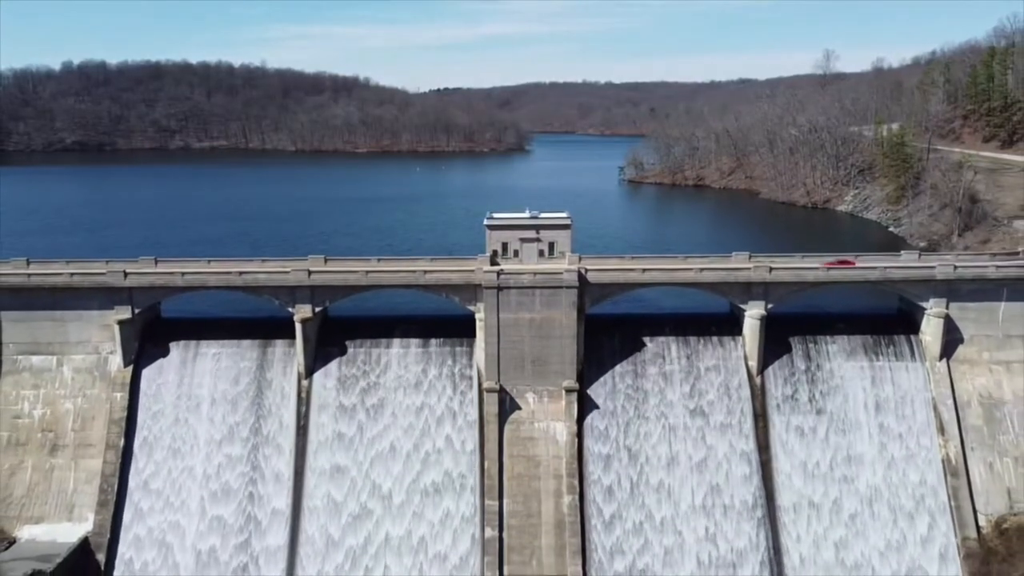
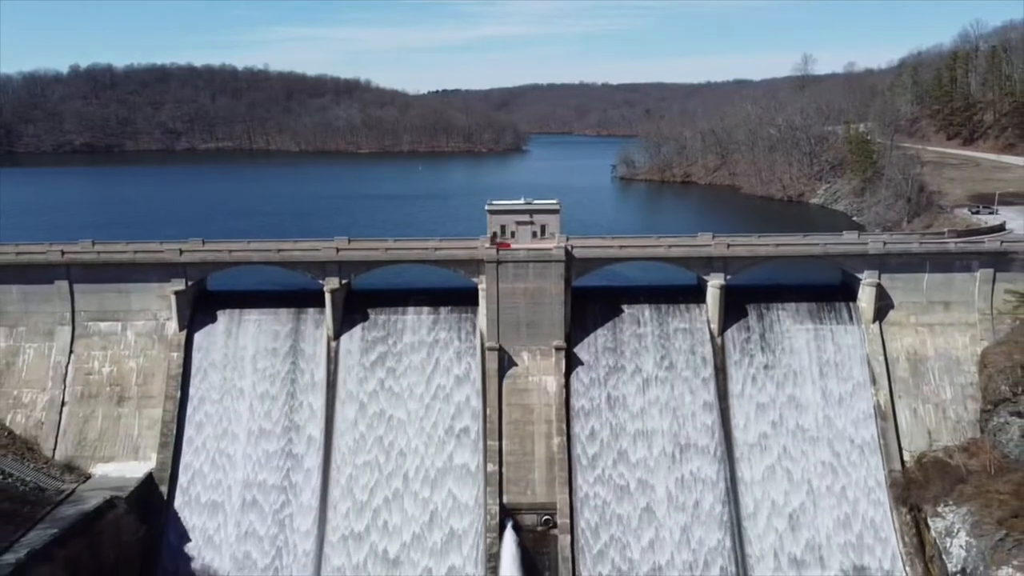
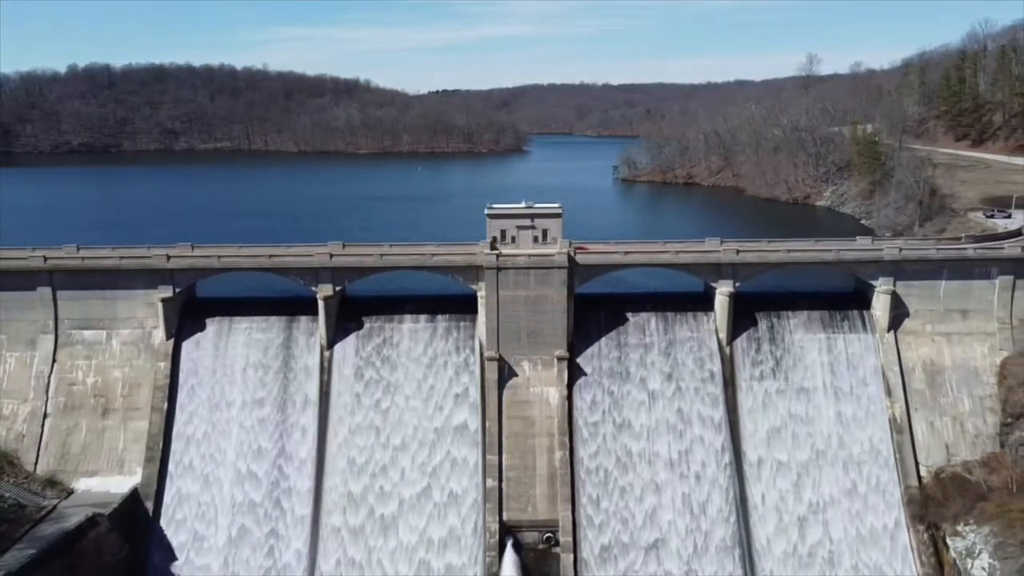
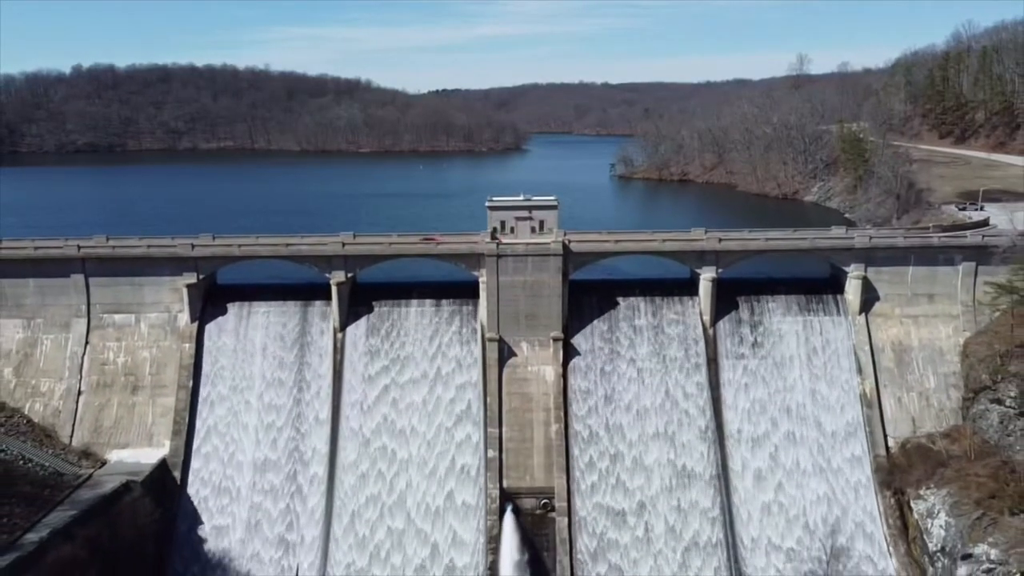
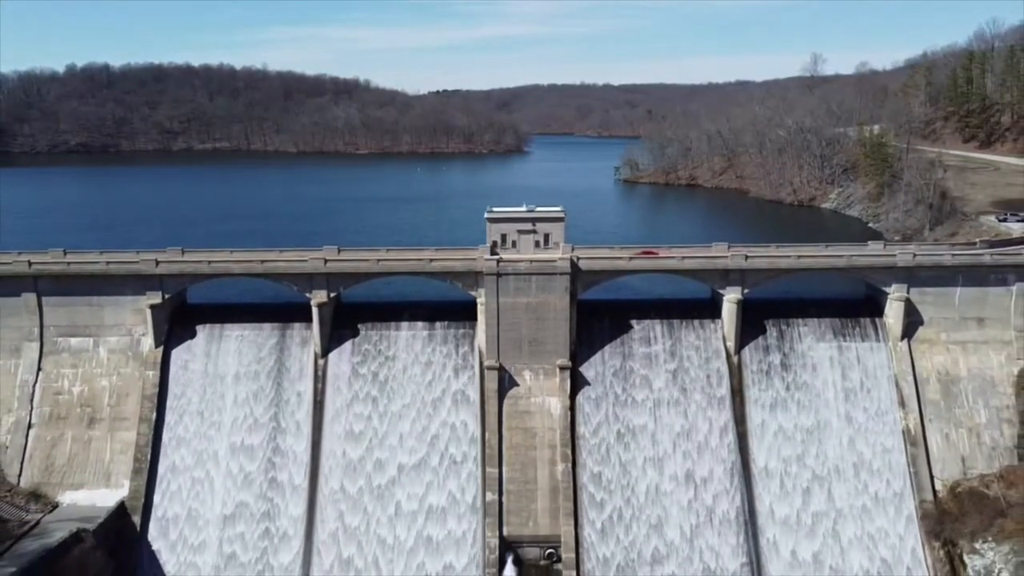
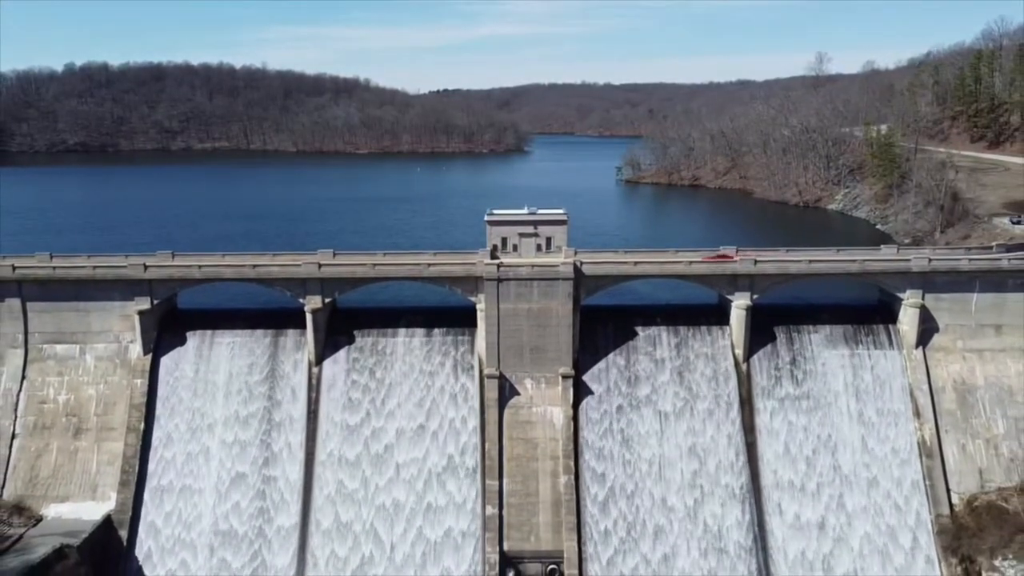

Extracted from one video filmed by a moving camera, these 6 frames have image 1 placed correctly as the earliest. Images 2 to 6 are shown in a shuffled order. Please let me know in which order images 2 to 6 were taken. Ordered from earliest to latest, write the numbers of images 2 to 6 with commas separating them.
6, 5, 3, 2, 4
